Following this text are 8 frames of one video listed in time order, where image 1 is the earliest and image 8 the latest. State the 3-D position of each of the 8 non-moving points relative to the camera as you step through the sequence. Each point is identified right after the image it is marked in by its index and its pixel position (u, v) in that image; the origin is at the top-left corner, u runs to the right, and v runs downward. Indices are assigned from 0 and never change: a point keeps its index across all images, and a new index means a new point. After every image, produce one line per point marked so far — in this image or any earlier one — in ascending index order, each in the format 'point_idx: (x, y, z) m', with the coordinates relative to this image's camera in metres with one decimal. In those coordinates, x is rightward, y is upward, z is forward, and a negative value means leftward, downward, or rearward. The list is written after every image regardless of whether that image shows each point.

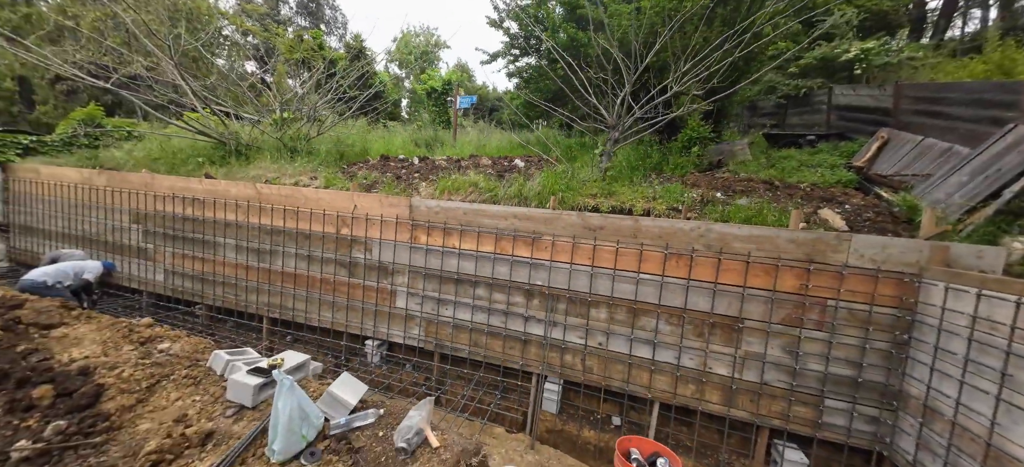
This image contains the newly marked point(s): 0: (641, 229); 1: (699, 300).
0: (+1.0, 0.0, +2.6) m
1: (+1.4, -0.5, +2.5) m
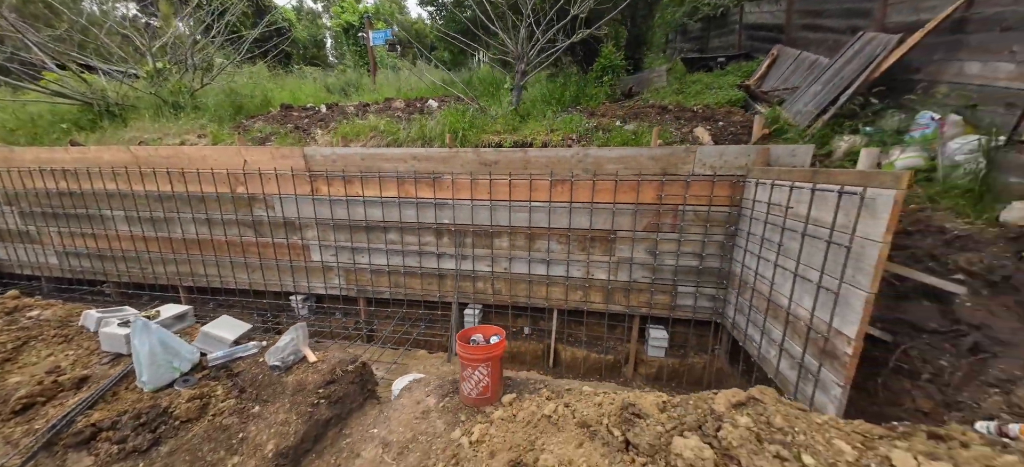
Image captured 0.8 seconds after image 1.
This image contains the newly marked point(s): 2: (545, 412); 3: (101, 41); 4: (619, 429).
0: (+0.1, +0.6, +2.8) m
1: (+0.6, +0.1, +2.8) m
2: (+0.1, -0.8, +1.4) m
3: (-6.2, +2.9, +5.1) m
4: (+0.4, -0.7, +1.2) m
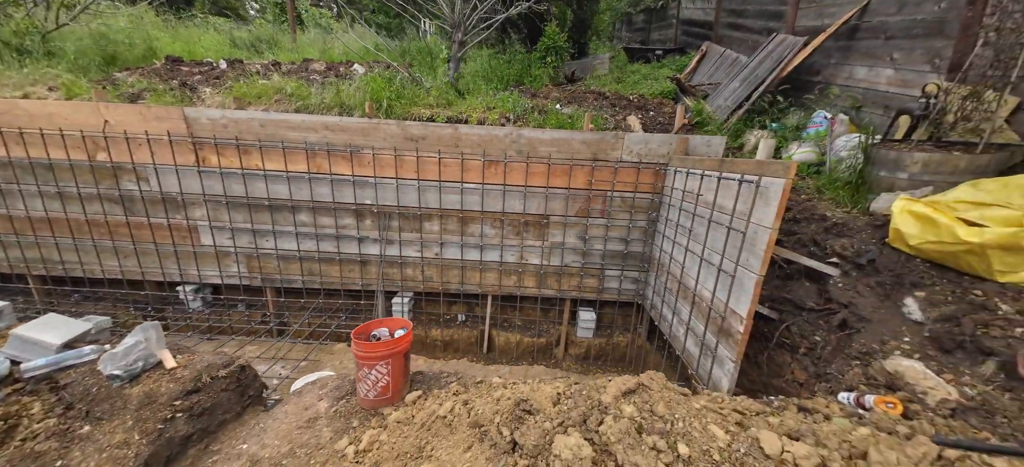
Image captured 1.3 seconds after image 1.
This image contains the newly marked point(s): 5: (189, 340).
0: (-0.4, +0.7, +2.6) m
1: (0.0, +0.2, +2.7) m
2: (-0.3, -0.7, +1.3) m
3: (-7.0, +3.1, +3.8) m
4: (0.0, -0.6, +1.1) m
5: (-2.9, -0.9, +3.0) m
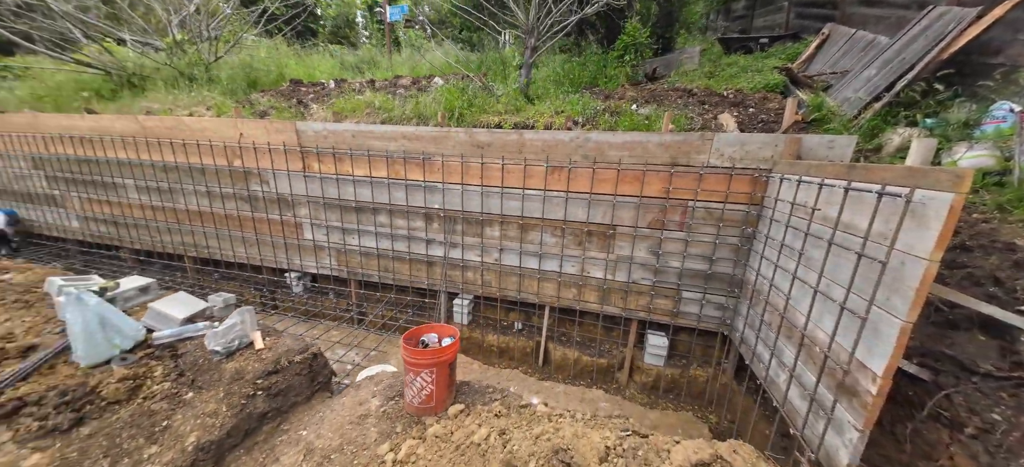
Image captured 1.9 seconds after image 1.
0: (+0.1, +0.7, +2.5) m
1: (+0.5, +0.2, +2.5) m
2: (-0.1, -0.8, +1.3) m
3: (-5.9, +3.4, +5.2) m
4: (+0.1, -0.7, +1.0) m
5: (-2.3, -0.9, +3.4) m
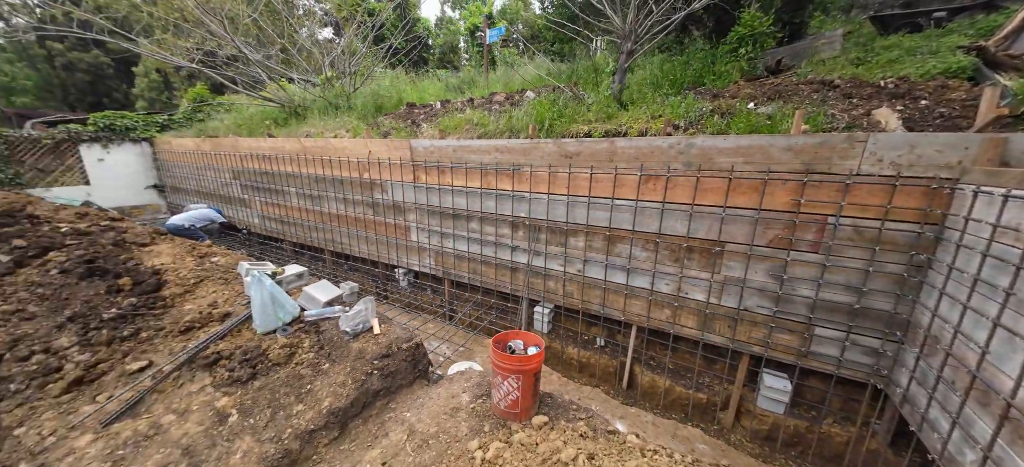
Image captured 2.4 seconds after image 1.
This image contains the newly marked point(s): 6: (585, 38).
0: (+0.8, +0.6, +2.4) m
1: (+1.1, +0.1, +2.3) m
2: (+0.2, -0.8, +1.3) m
3: (-4.2, +3.4, +6.6) m
4: (+0.4, -0.7, +0.9) m
5: (-1.4, -0.9, +3.9) m
6: (+1.1, +3.1, +5.3) m
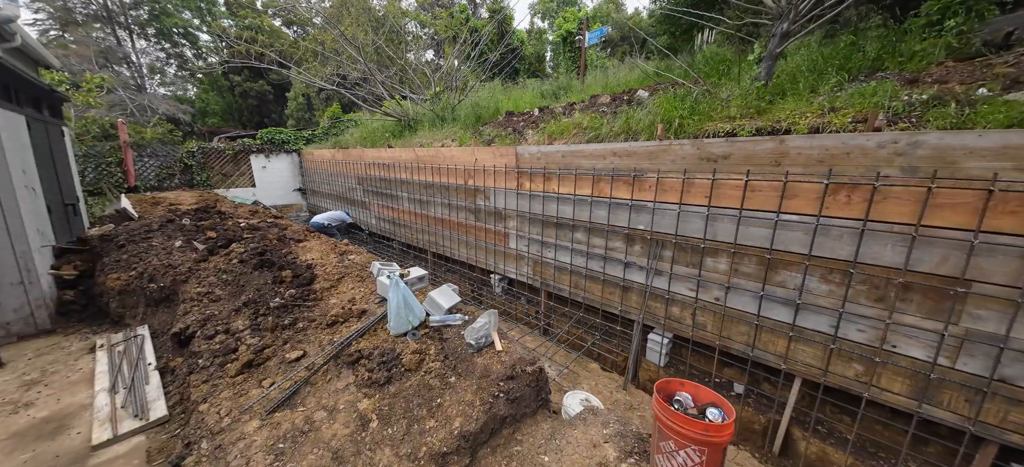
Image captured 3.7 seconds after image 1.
0: (+1.6, +0.4, +2.0) m
1: (+1.9, -0.1, +1.8) m
2: (+0.7, -0.9, +0.9) m
3: (-2.2, +3.4, +7.2) m
4: (+0.8, -0.8, +0.6) m
5: (-0.2, -1.0, +3.8) m
6: (+2.7, +2.8, +4.7) m
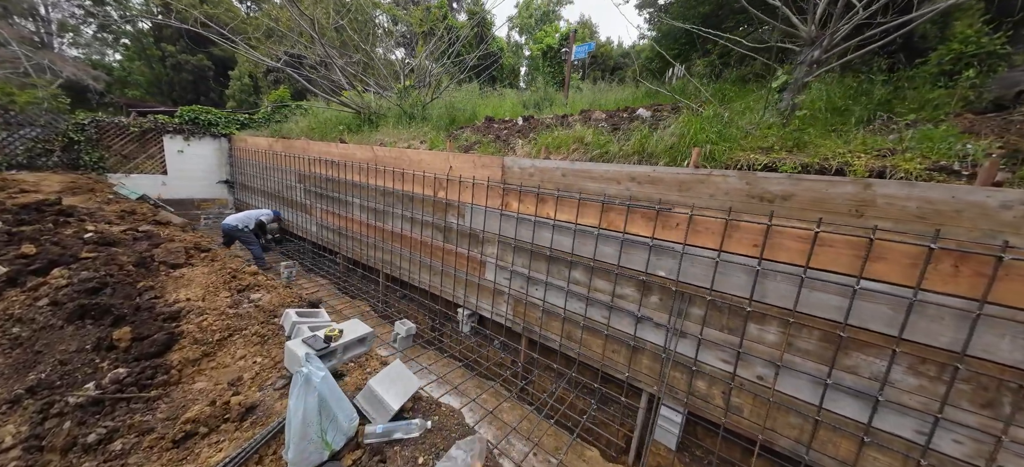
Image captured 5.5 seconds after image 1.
0: (+1.6, +0.1, +1.5) m
1: (+1.9, -0.4, +1.3) m
2: (+0.7, -1.1, +0.3) m
3: (-2.6, +3.2, +6.3) m
4: (+0.9, -1.1, 0.0) m
5: (-0.5, -1.2, +3.1) m
6: (+2.6, +2.3, +4.4) m
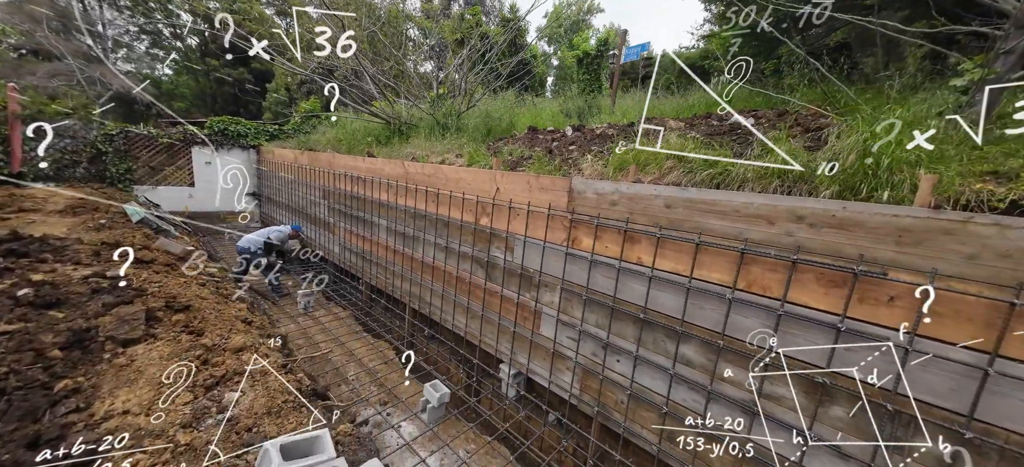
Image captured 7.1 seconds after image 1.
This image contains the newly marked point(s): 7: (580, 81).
0: (+2.0, -0.2, +0.7) m
1: (+2.2, -0.7, +0.5) m
2: (+1.0, -1.4, -0.4) m
3: (-1.8, +2.9, +5.9) m
4: (+1.1, -1.3, -0.8) m
5: (-0.1, -1.5, +2.4) m
6: (+3.1, +2.0, +3.6) m
7: (+2.0, +4.0, +8.7) m
